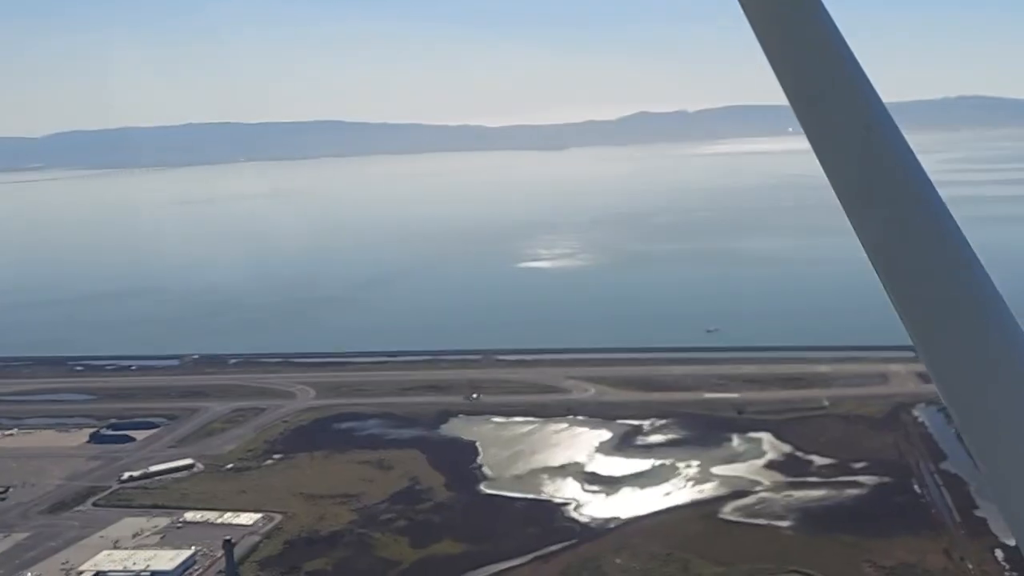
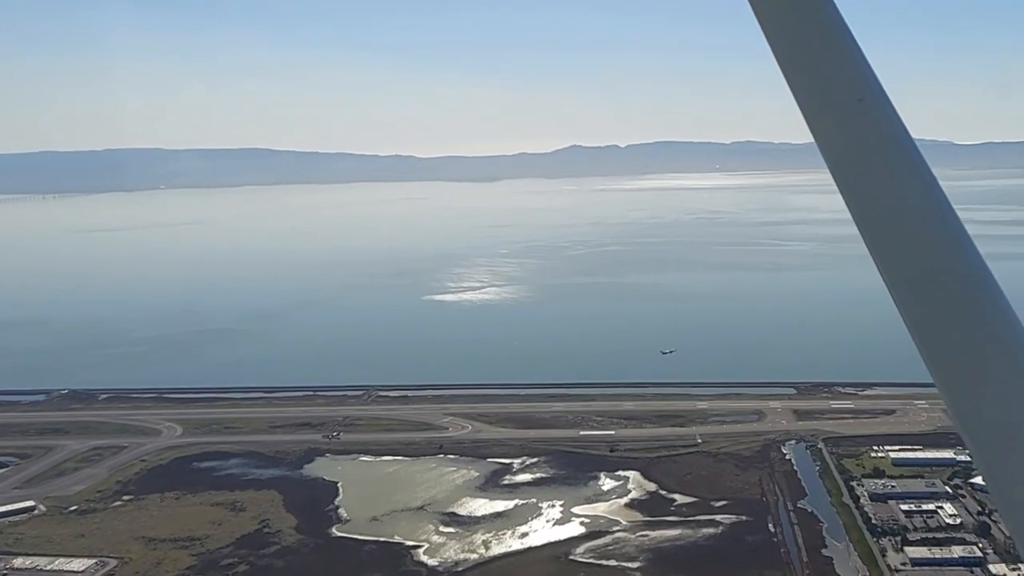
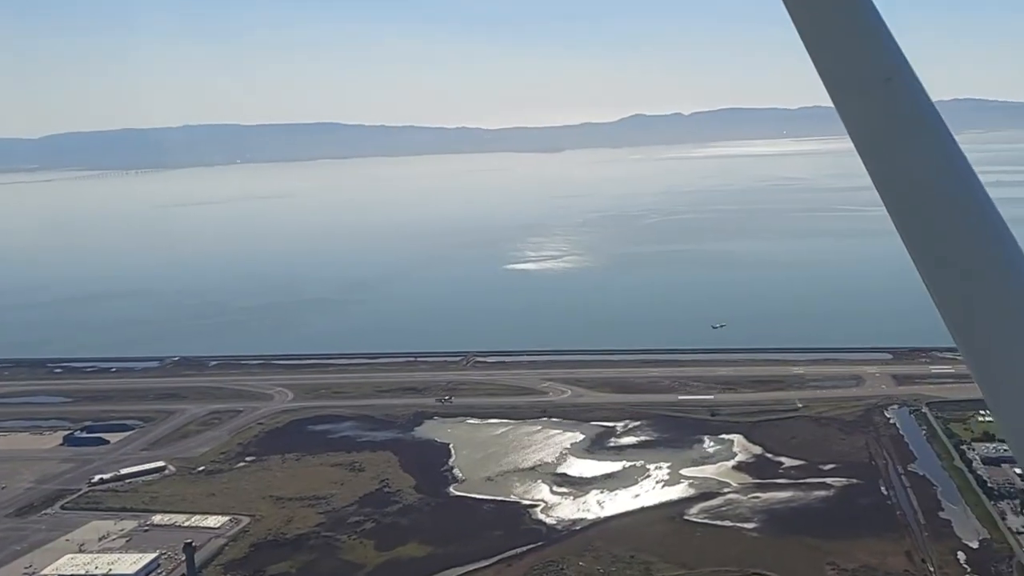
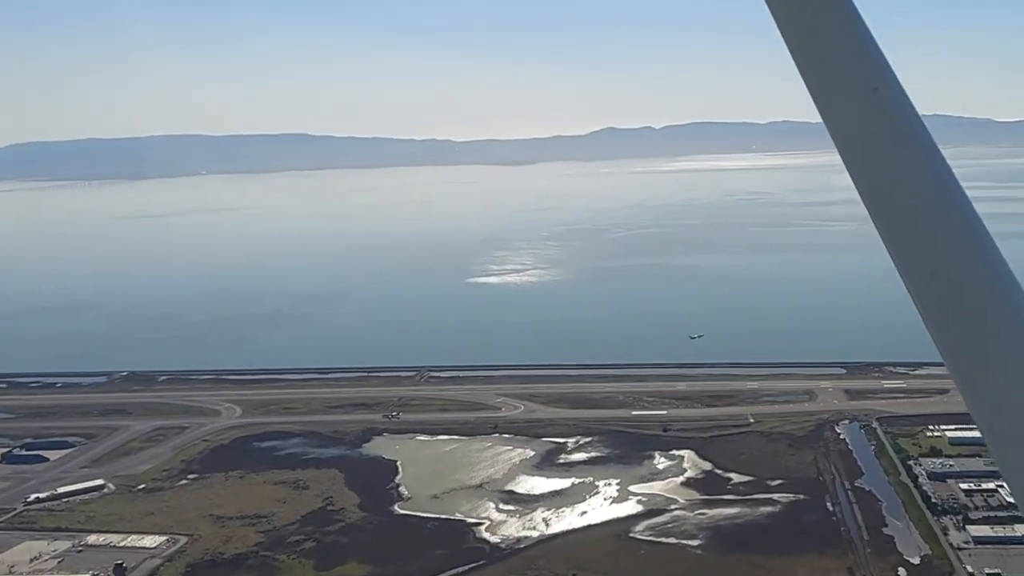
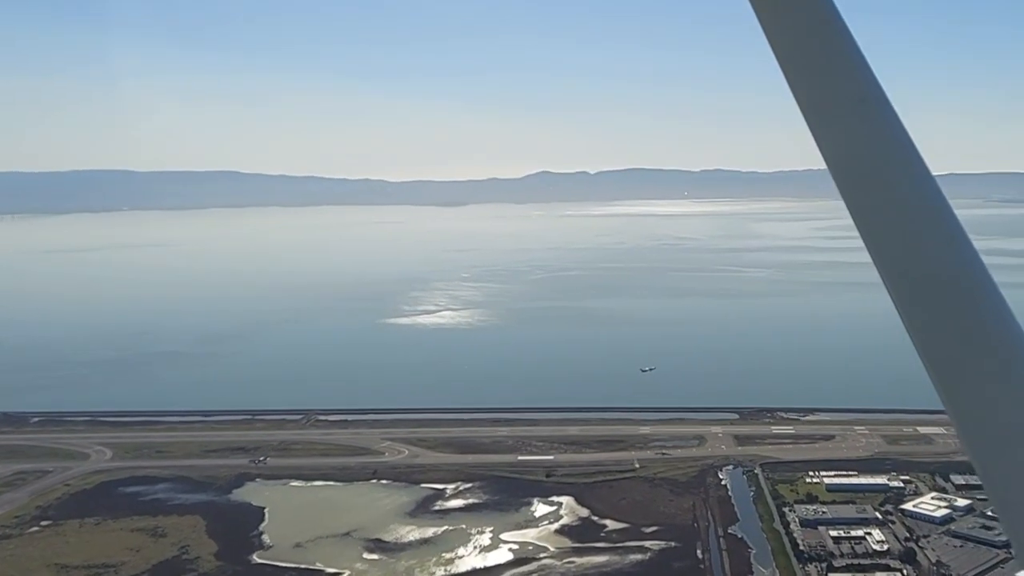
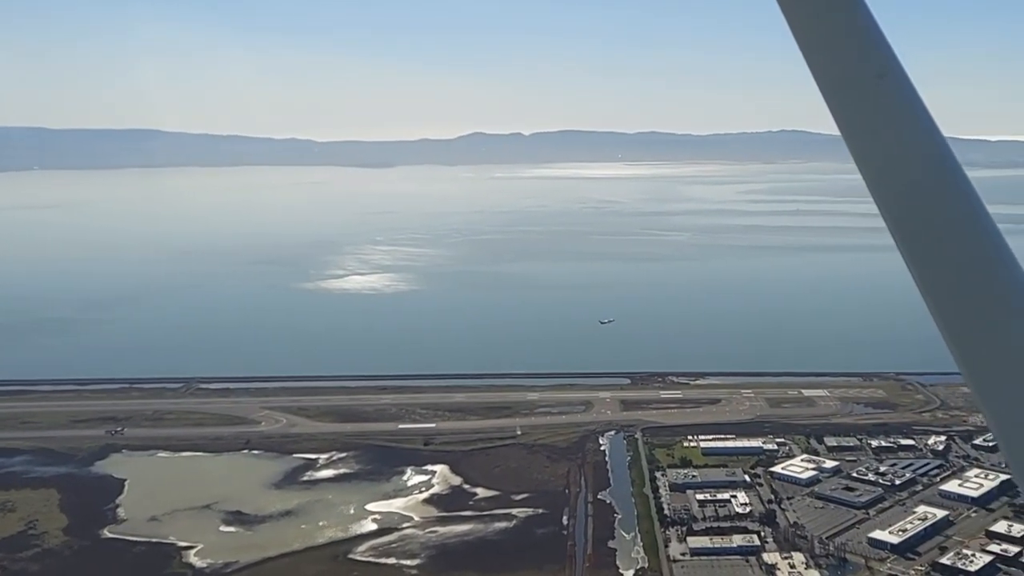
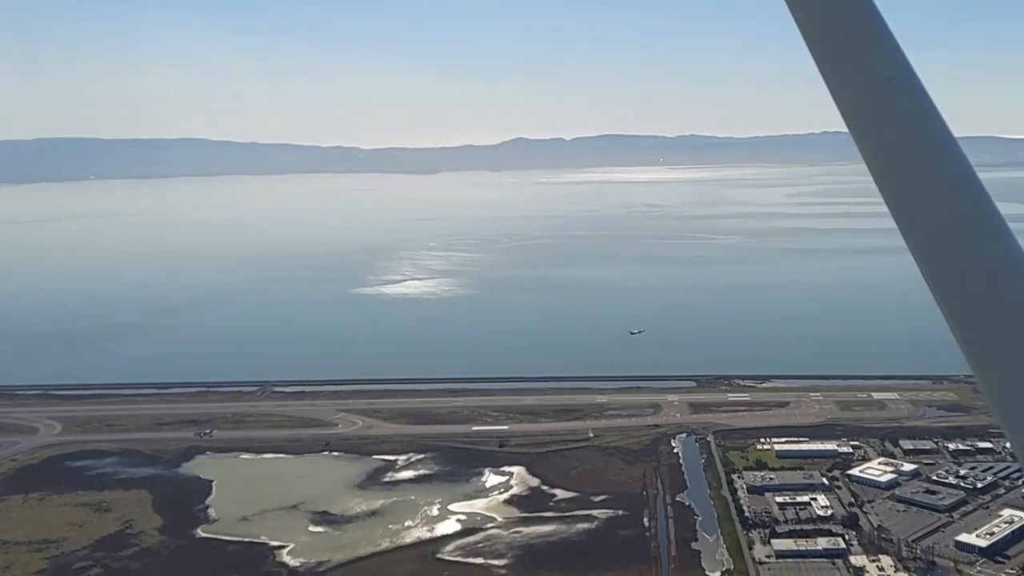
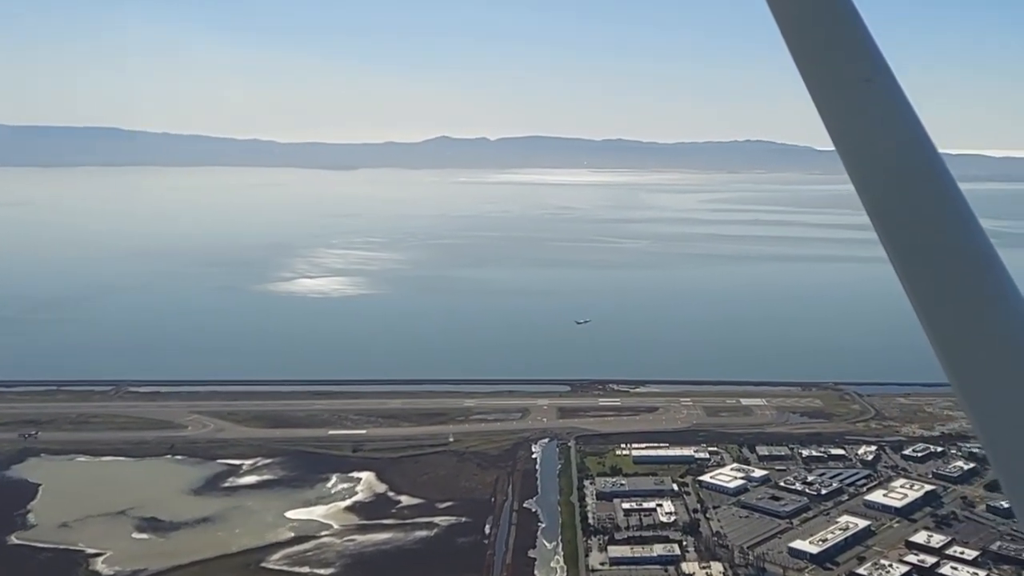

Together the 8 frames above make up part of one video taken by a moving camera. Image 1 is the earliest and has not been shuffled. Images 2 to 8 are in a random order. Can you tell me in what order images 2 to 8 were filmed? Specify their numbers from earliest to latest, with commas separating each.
3, 4, 2, 5, 7, 6, 8
